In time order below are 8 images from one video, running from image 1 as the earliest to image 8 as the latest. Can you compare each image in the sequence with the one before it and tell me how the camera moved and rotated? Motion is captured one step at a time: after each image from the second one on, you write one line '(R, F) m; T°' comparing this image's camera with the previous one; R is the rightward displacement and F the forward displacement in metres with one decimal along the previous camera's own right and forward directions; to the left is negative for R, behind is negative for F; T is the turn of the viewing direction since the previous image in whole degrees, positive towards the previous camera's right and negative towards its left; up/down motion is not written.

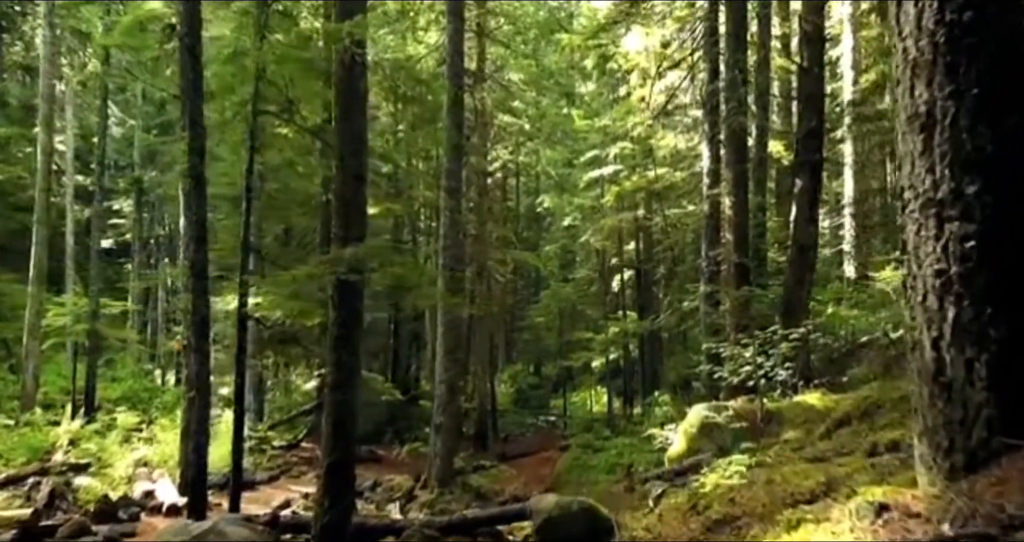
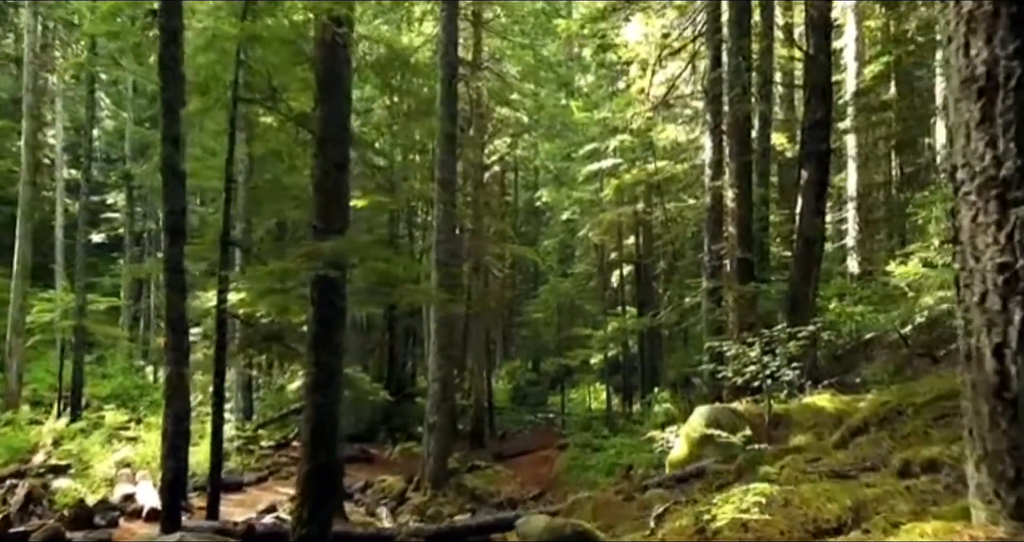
(+0.1, +0.6) m; 0°
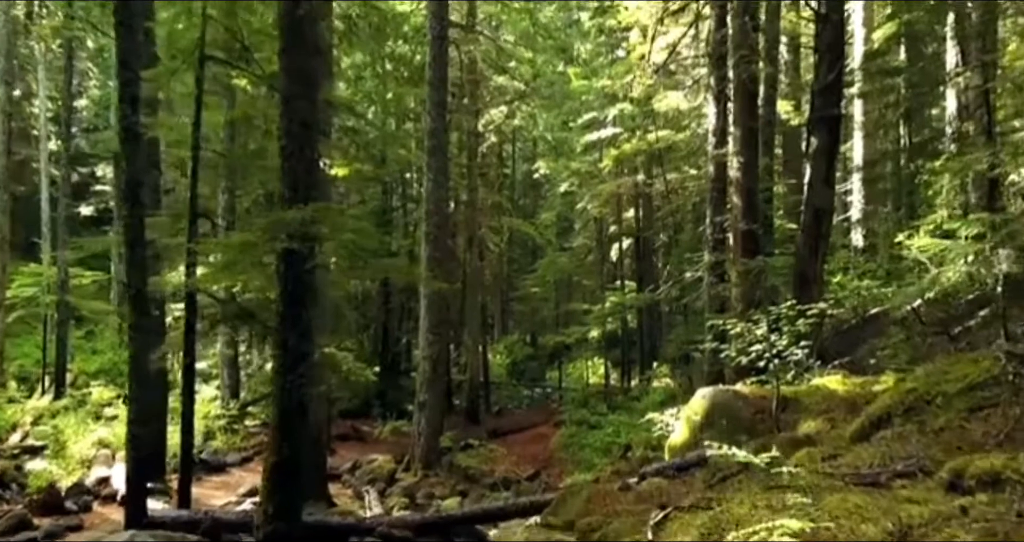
(+0.2, +0.8) m; 0°
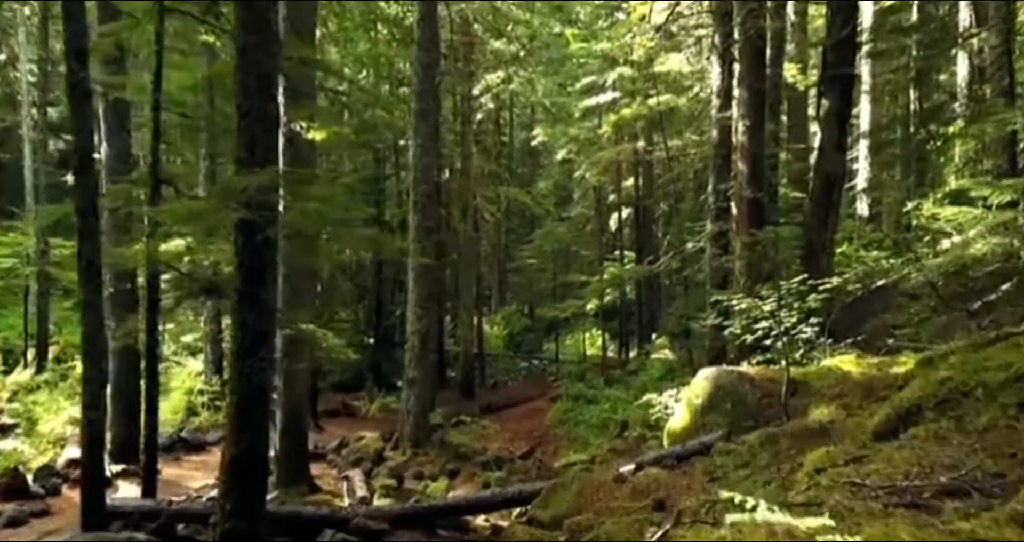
(+0.2, +0.8) m; 0°
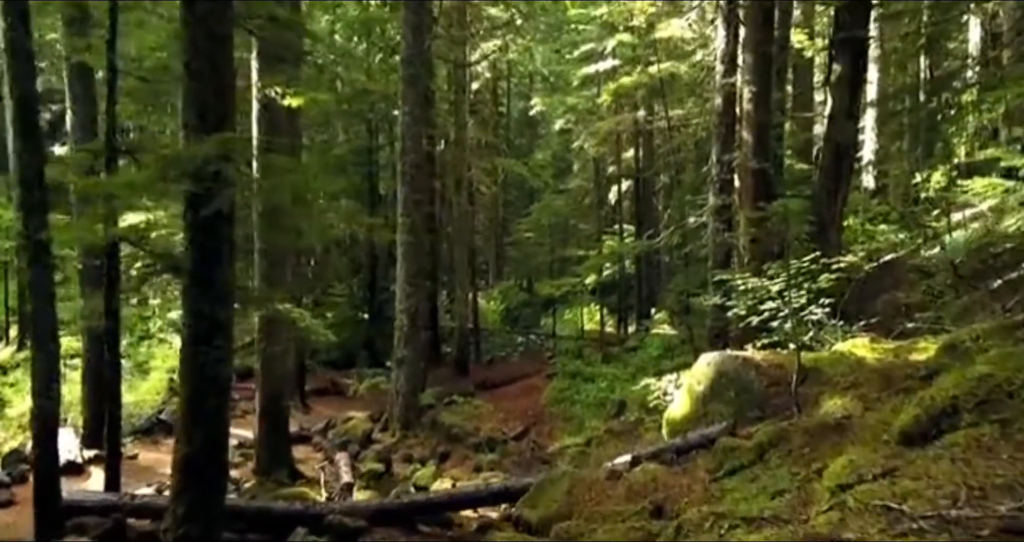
(+0.2, +0.7) m; 0°
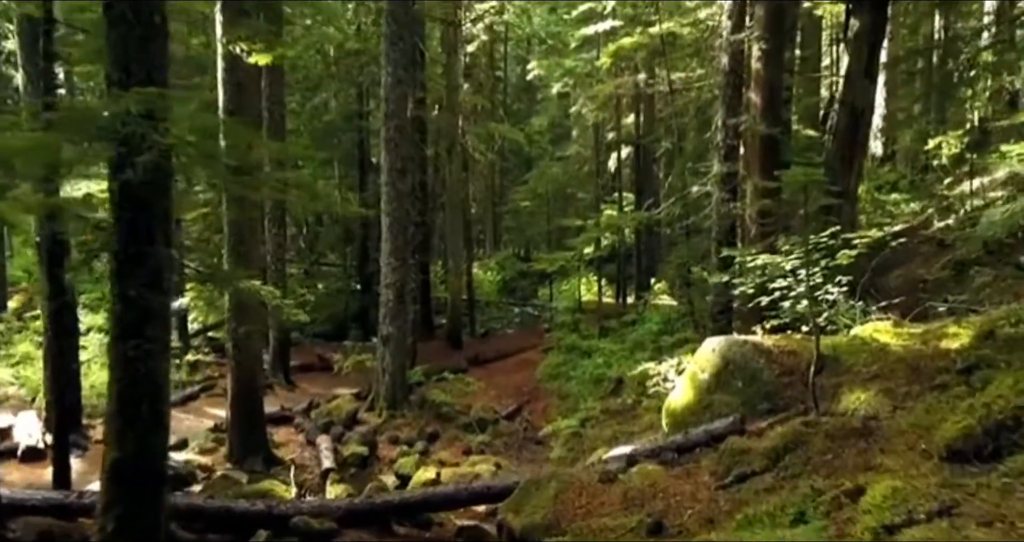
(+0.2, +0.9) m; 0°
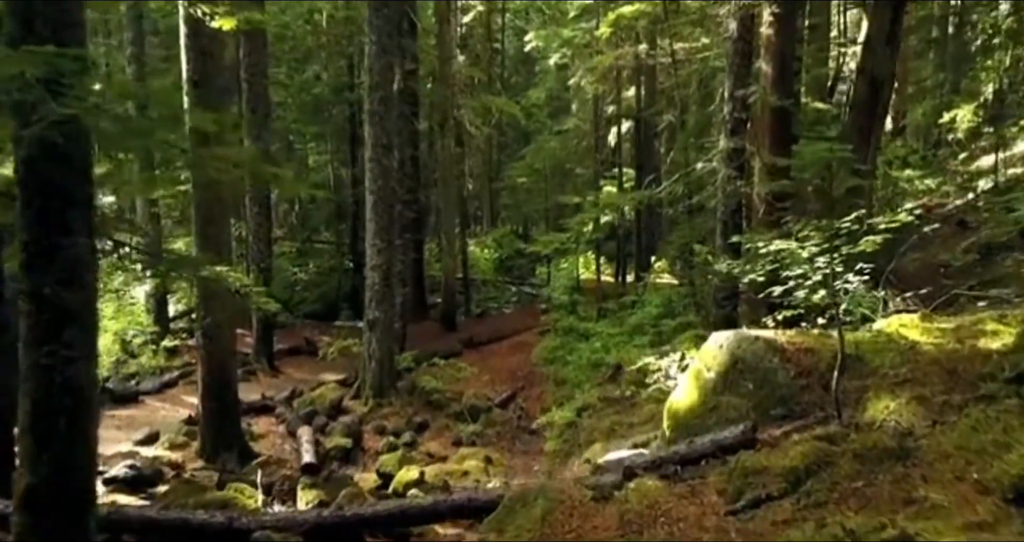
(+0.1, +0.8) m; 0°
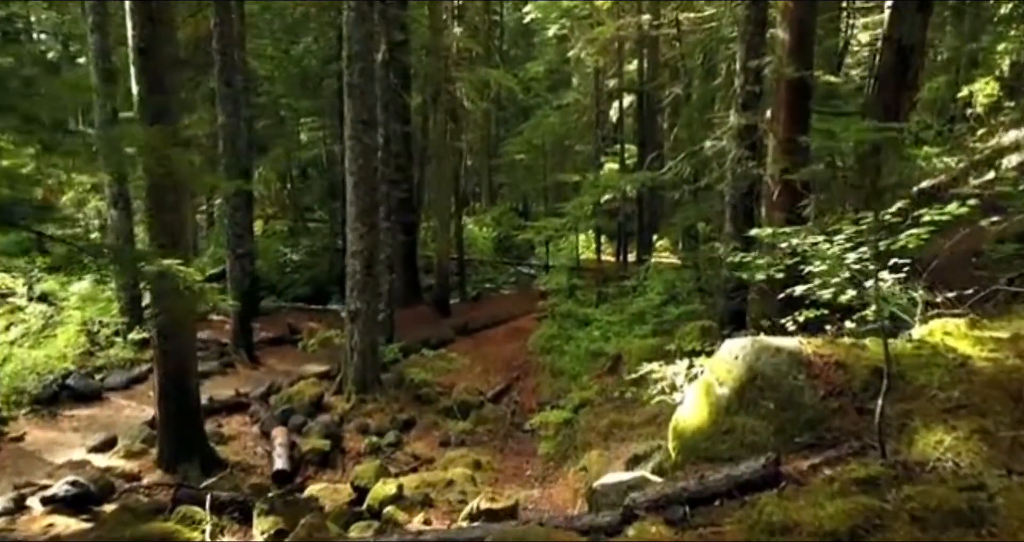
(+0.2, +1.0) m; 0°
